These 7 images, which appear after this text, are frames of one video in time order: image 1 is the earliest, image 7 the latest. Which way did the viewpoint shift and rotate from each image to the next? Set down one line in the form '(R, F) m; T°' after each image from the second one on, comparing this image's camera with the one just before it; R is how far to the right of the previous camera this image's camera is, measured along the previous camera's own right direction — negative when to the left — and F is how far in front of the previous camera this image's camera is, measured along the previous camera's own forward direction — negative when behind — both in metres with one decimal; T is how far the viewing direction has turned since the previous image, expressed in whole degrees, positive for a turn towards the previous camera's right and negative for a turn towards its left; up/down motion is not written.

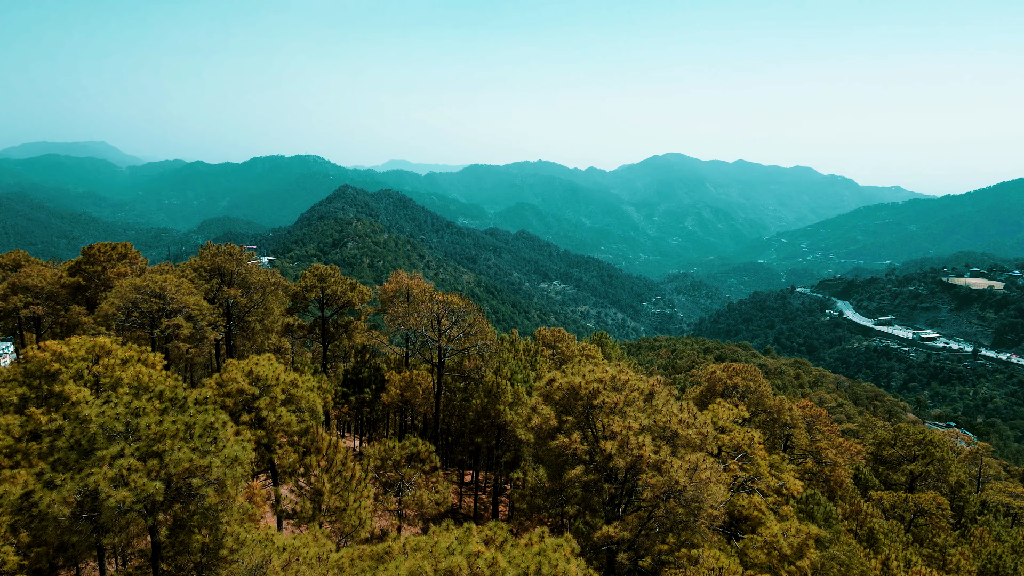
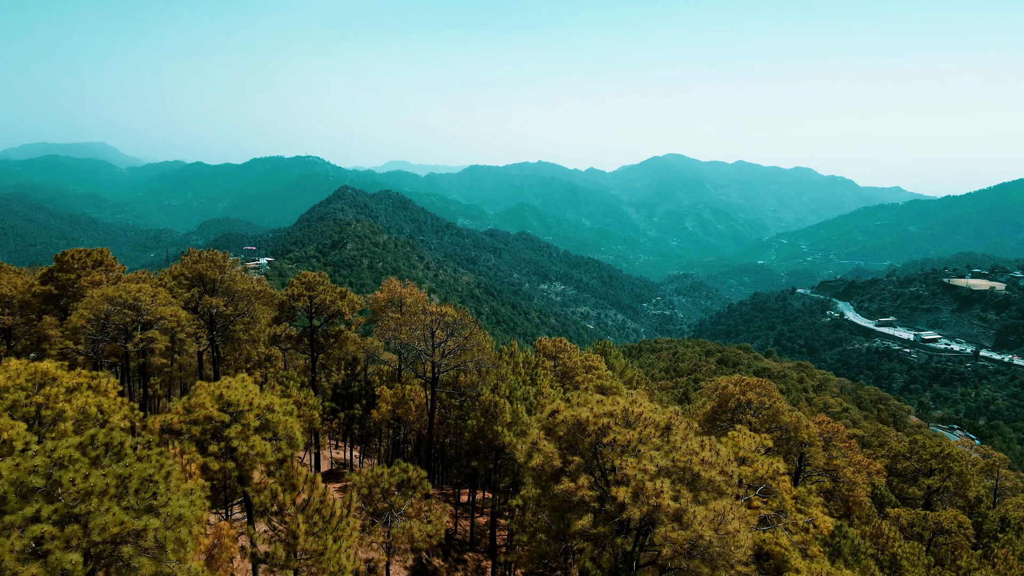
(0.0, +0.8) m; 0°
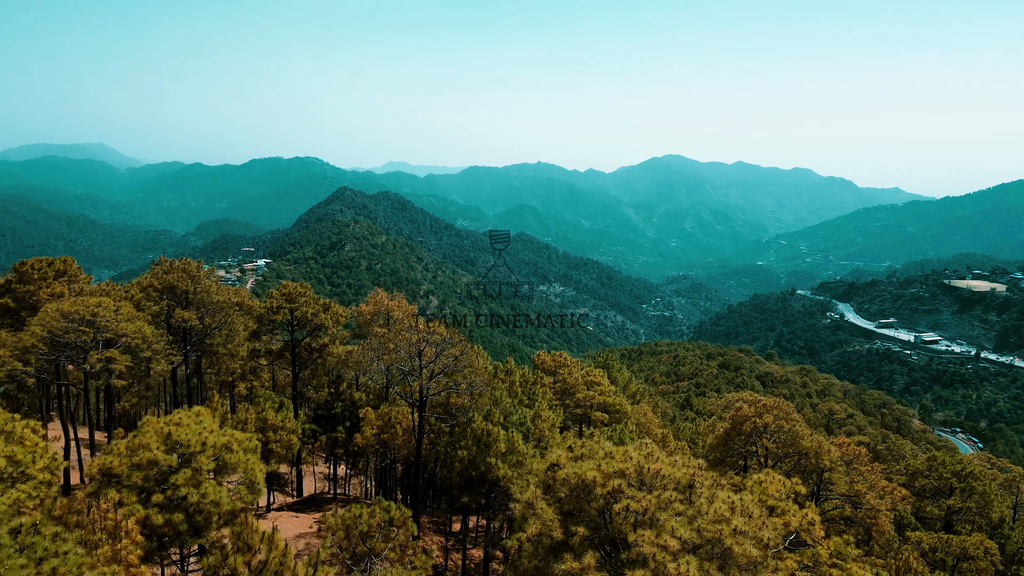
(+0.1, +1.0) m; 0°
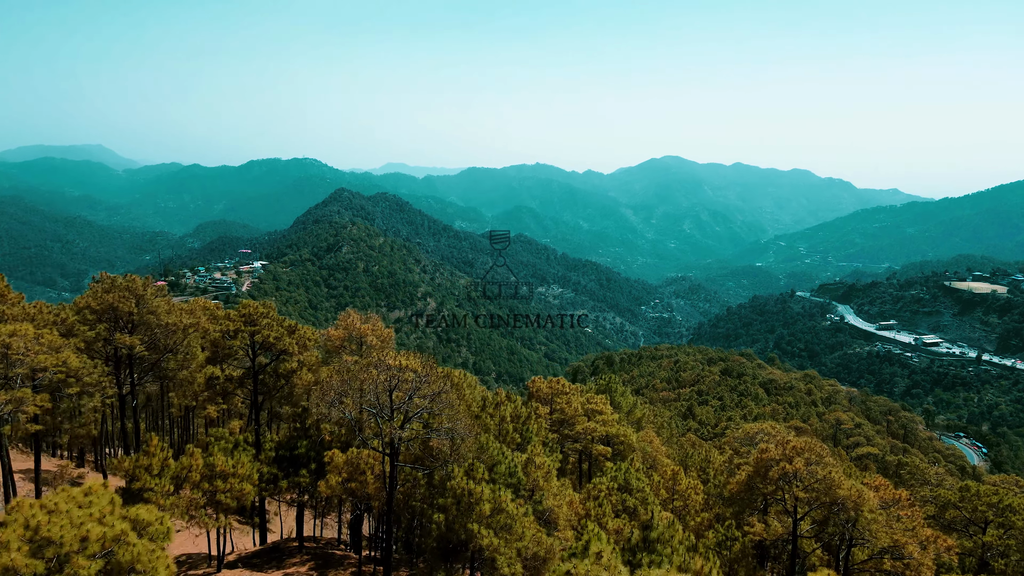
(+0.2, +1.7) m; 0°
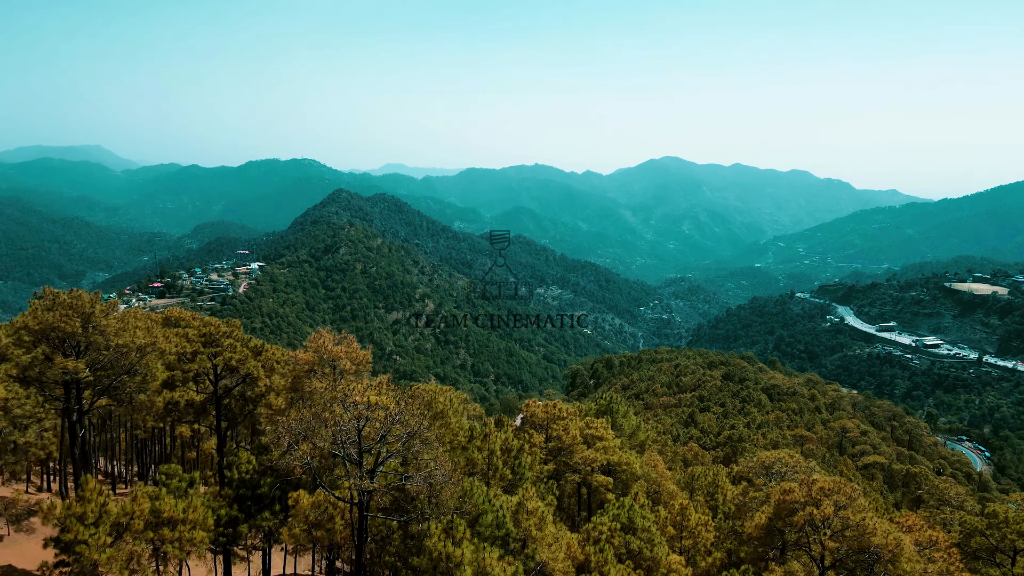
(+0.2, +1.2) m; 0°
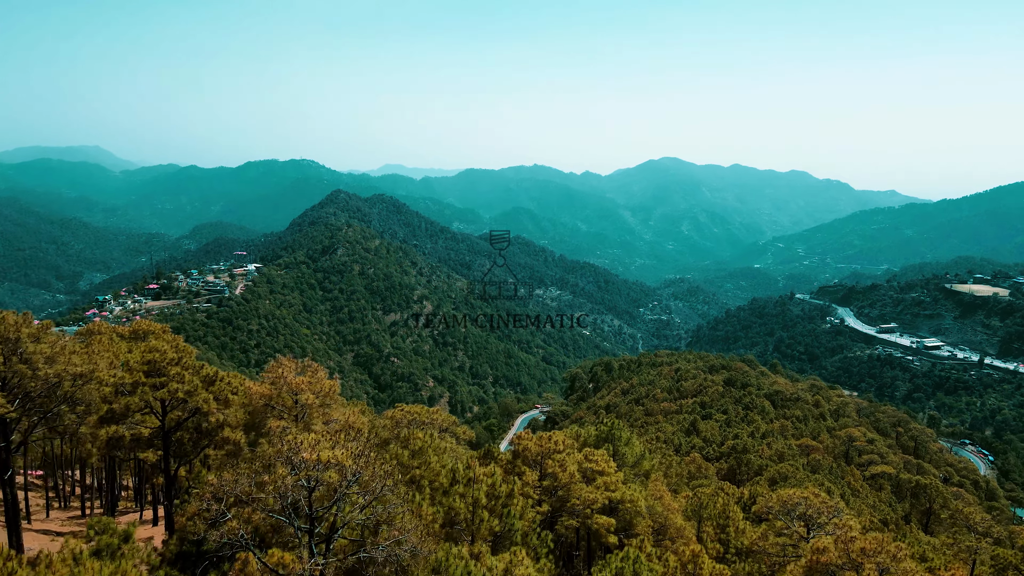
(+0.2, +1.3) m; 0°
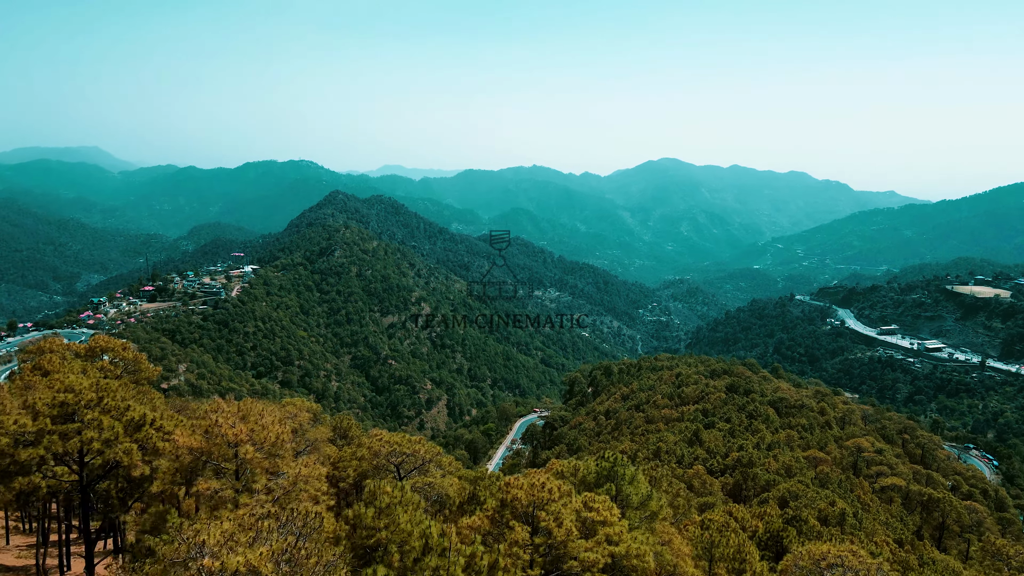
(+0.2, +1.5) m; 0°
